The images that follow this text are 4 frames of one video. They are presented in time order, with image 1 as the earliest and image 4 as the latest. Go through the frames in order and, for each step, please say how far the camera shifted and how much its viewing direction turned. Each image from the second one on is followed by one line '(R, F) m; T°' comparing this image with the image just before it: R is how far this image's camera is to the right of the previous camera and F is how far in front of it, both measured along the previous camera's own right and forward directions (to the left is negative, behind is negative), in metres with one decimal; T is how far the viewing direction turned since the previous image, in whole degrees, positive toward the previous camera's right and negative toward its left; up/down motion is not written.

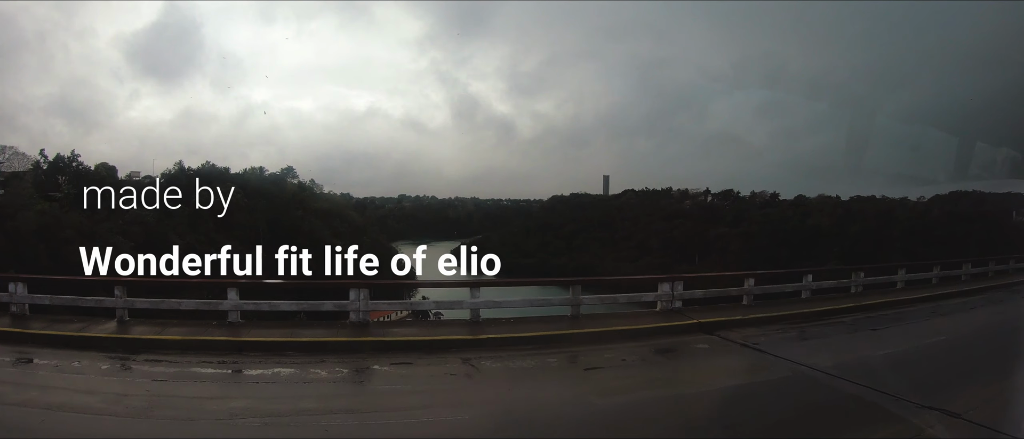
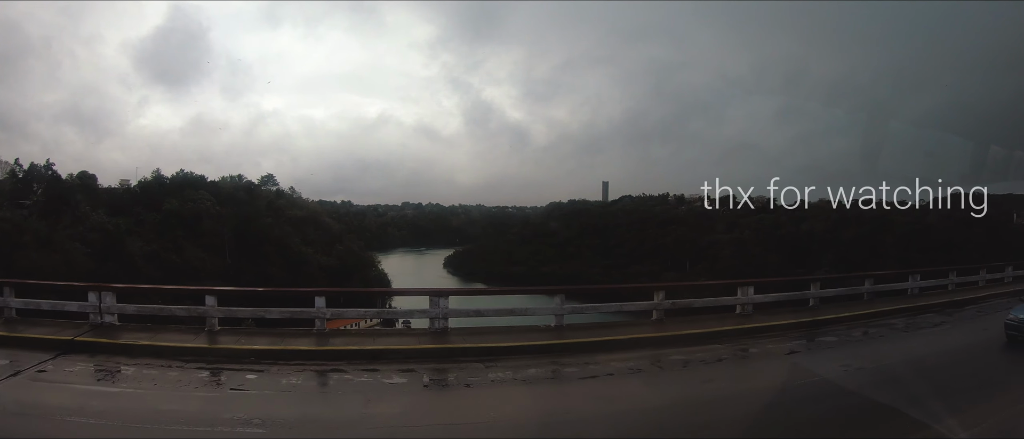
(+0.9, +0.3) m; -2°
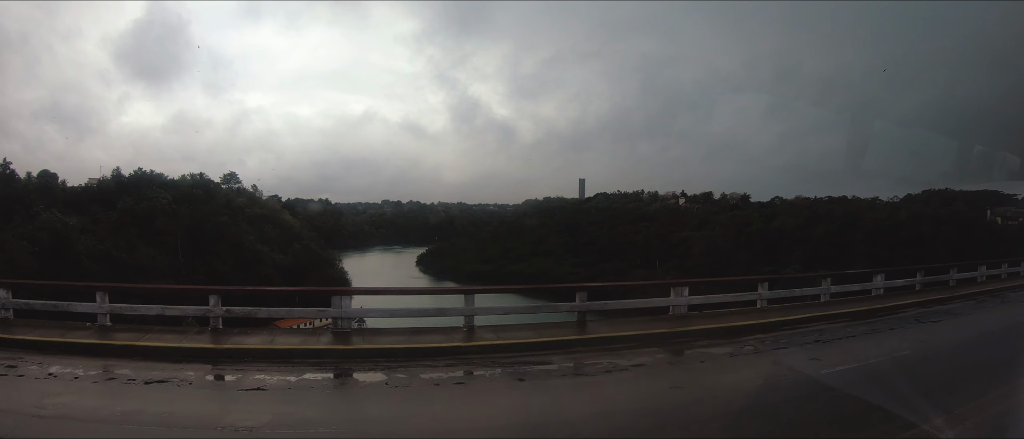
(+0.8, 0.0) m; 0°
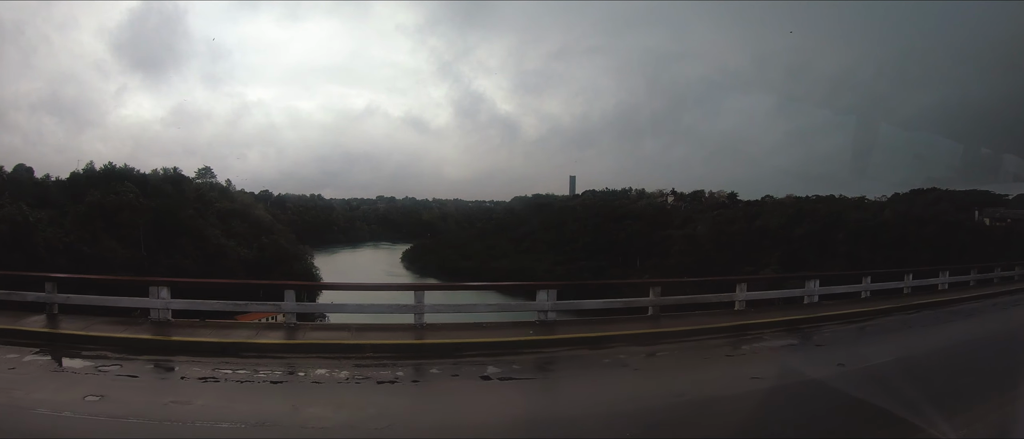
(+0.8, +0.2) m; -1°
